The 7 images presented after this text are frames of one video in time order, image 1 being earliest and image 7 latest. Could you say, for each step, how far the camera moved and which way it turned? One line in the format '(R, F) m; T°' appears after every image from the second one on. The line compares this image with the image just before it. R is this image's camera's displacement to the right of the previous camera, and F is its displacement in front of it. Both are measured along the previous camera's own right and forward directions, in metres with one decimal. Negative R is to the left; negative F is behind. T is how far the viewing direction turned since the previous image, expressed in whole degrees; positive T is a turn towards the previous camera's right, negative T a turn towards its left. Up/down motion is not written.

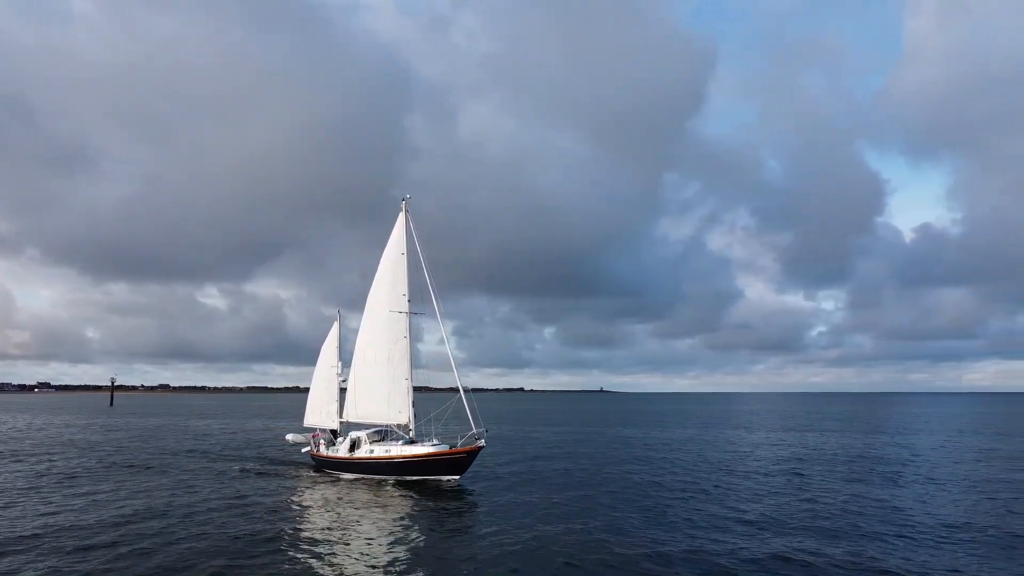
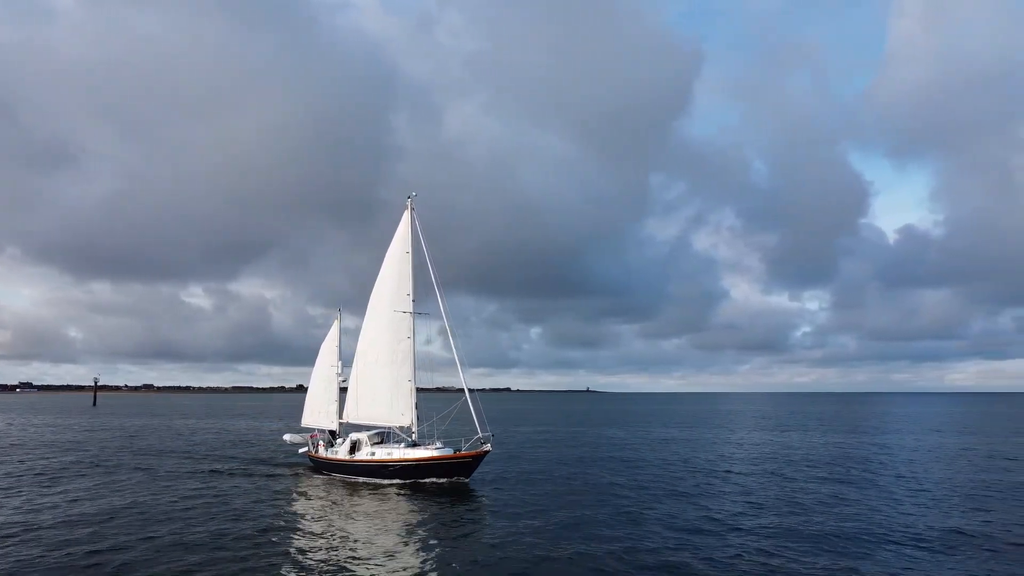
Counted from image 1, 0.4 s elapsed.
(+5.9, +7.2) m; -10°
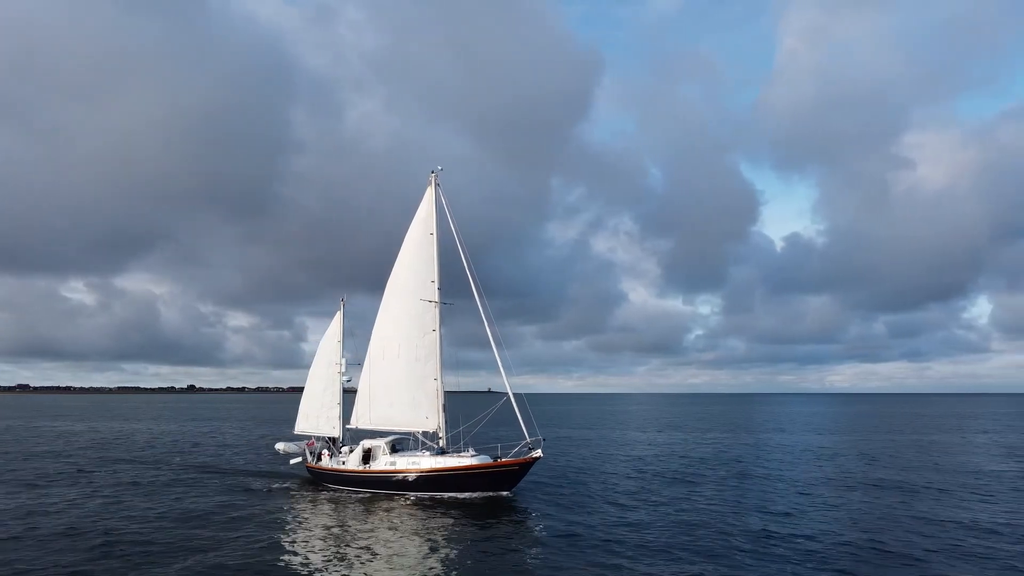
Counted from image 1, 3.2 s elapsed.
(-6.1, +4.5) m; +7°
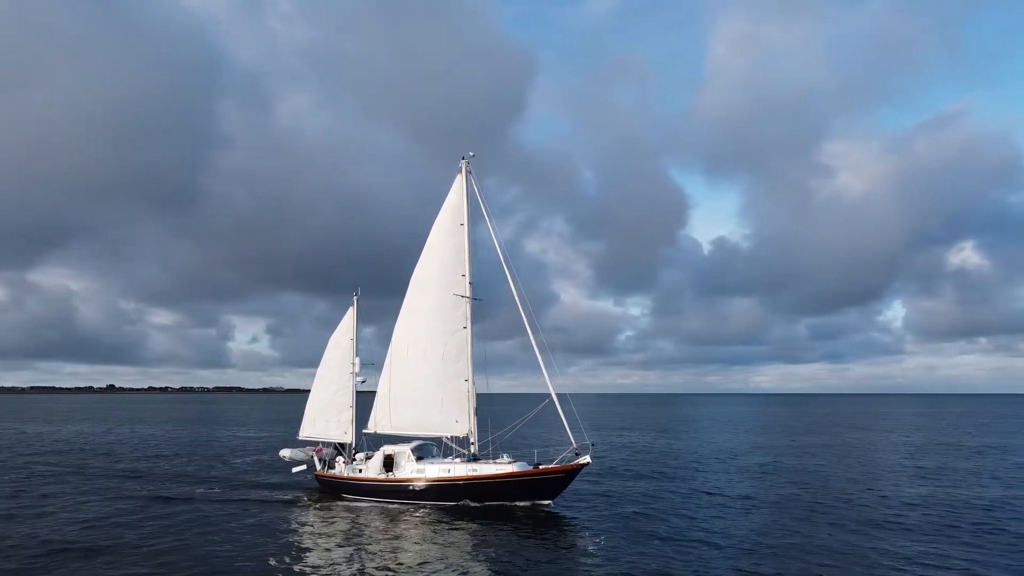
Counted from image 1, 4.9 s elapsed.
(-4.2, +2.7) m; +5°
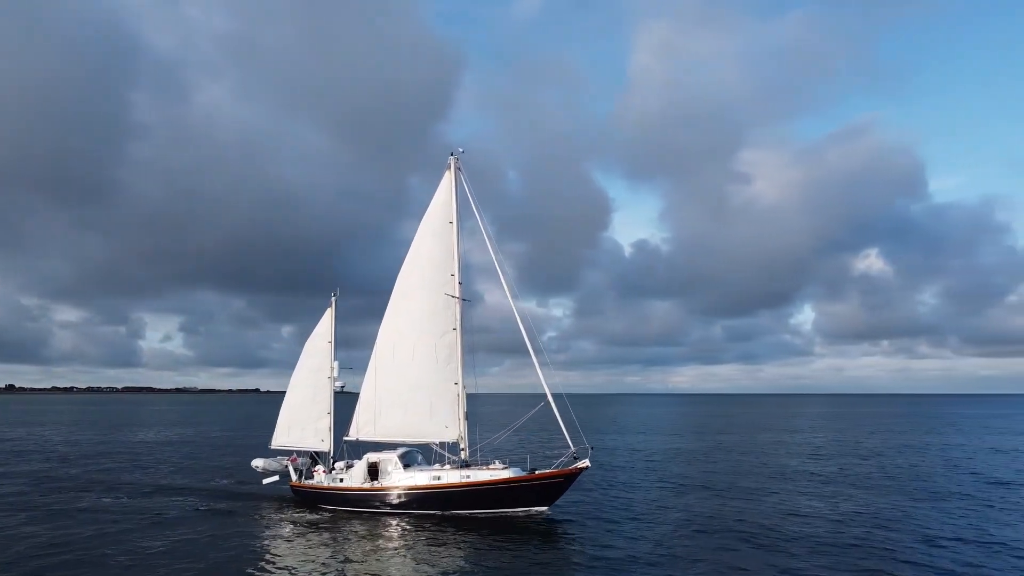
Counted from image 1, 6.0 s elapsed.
(-2.7, +1.1) m; +5°
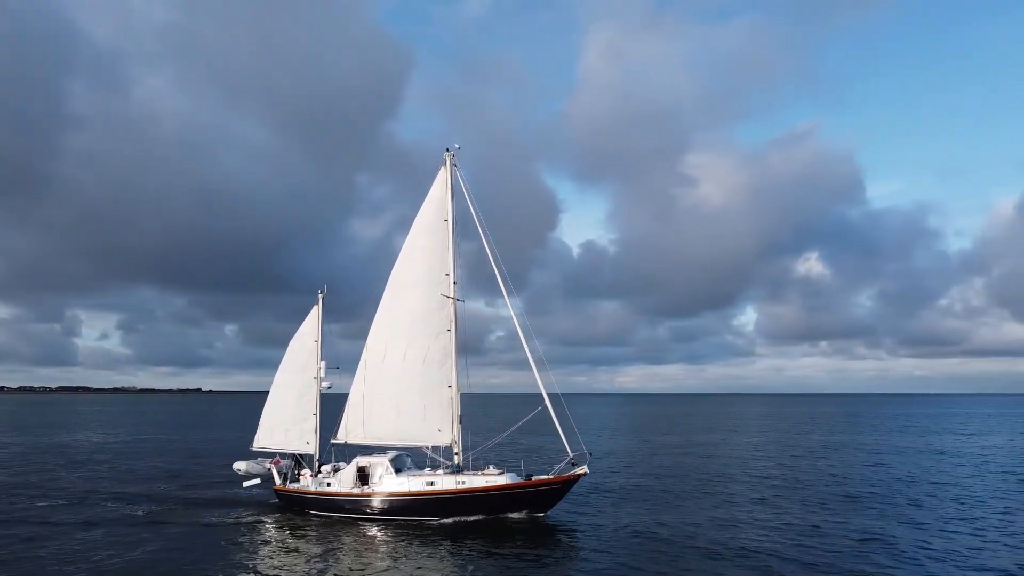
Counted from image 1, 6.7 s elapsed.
(-1.8, +0.7) m; +4°
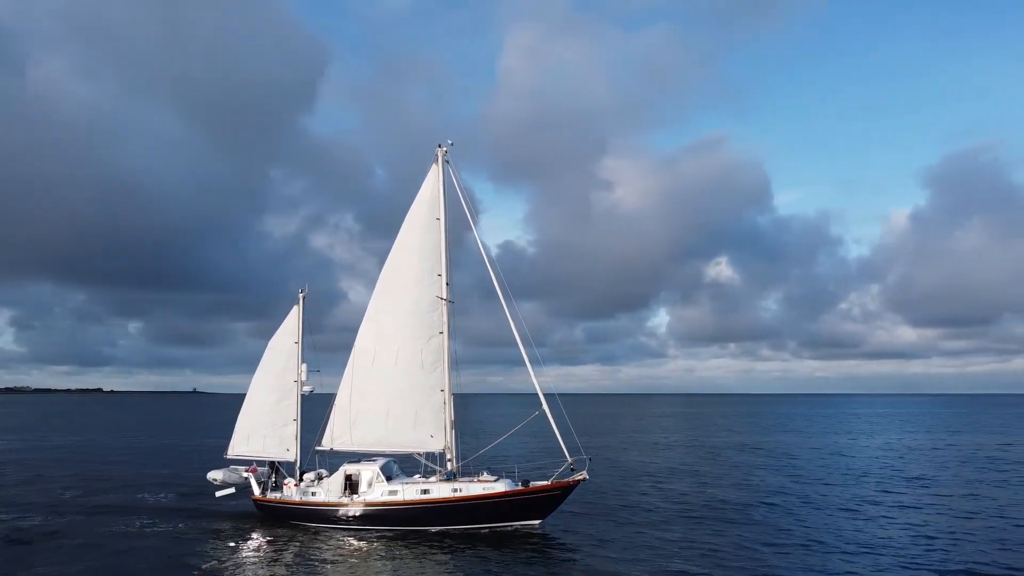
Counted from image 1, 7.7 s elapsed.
(-2.8, +0.8) m; +6°
